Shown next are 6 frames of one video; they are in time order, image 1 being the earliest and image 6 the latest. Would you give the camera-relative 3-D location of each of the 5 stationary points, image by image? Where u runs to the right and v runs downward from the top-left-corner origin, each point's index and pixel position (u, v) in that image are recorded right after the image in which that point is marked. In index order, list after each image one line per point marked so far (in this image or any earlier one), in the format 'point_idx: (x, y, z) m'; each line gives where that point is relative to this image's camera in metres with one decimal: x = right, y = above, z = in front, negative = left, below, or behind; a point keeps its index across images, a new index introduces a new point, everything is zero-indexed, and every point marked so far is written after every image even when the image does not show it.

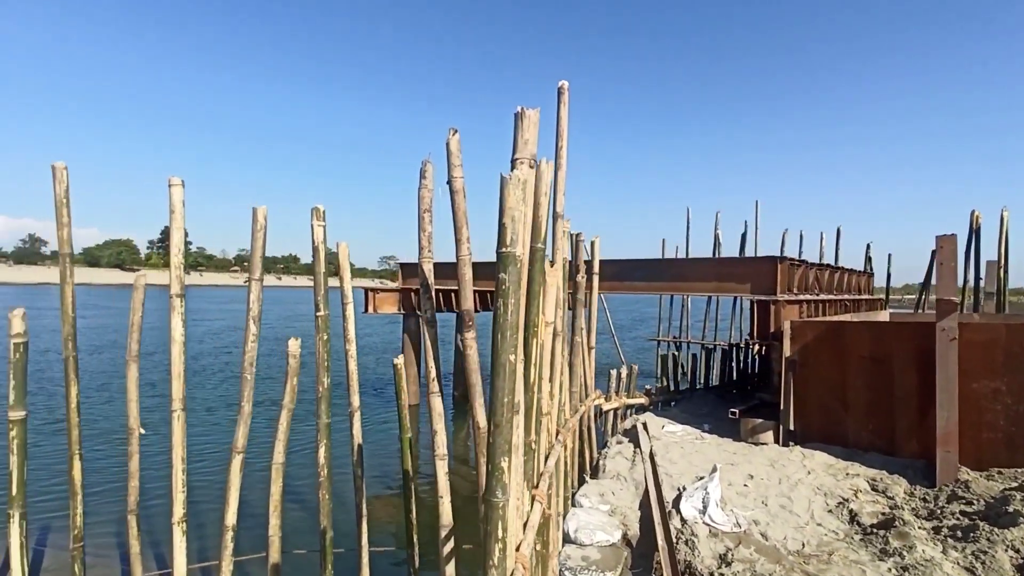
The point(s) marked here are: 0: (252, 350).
0: (-3.1, -0.8, +7.3) m
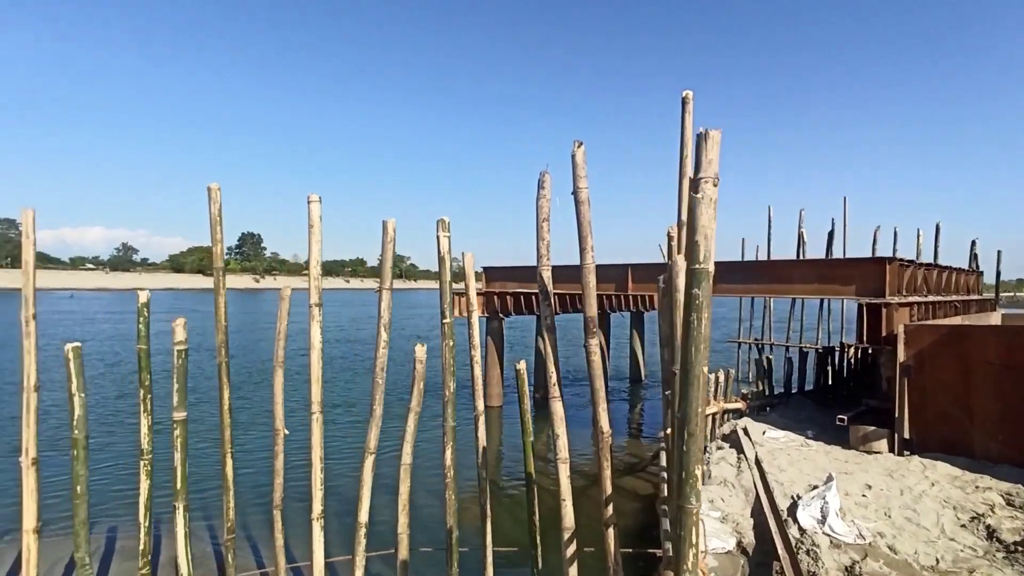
0: (-1.6, -0.9, +7.7) m
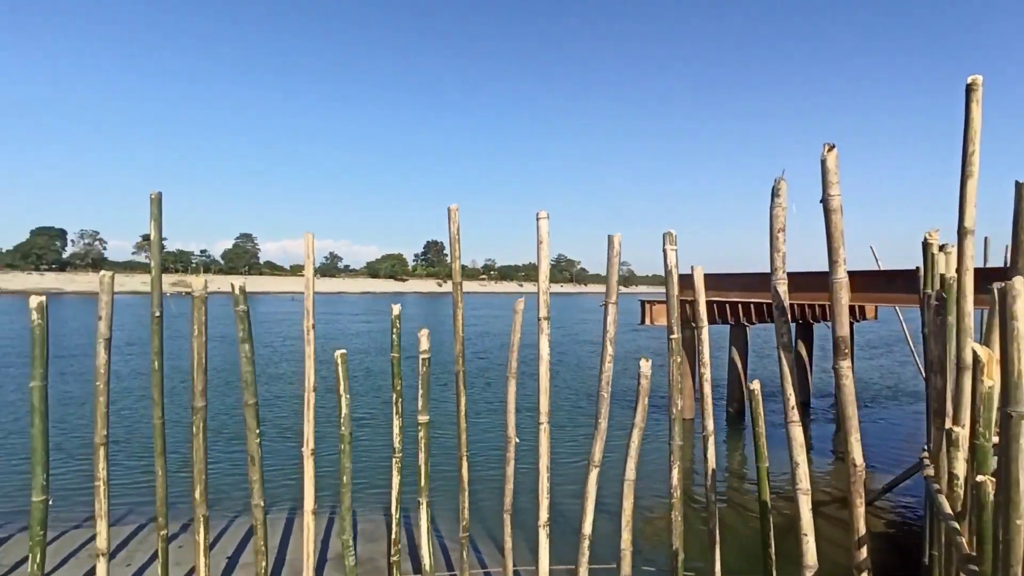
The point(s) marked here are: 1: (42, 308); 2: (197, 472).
0: (+1.2, -1.0, +7.7) m
1: (-5.8, -0.3, +7.5) m
2: (-3.9, -2.3, +7.5) m
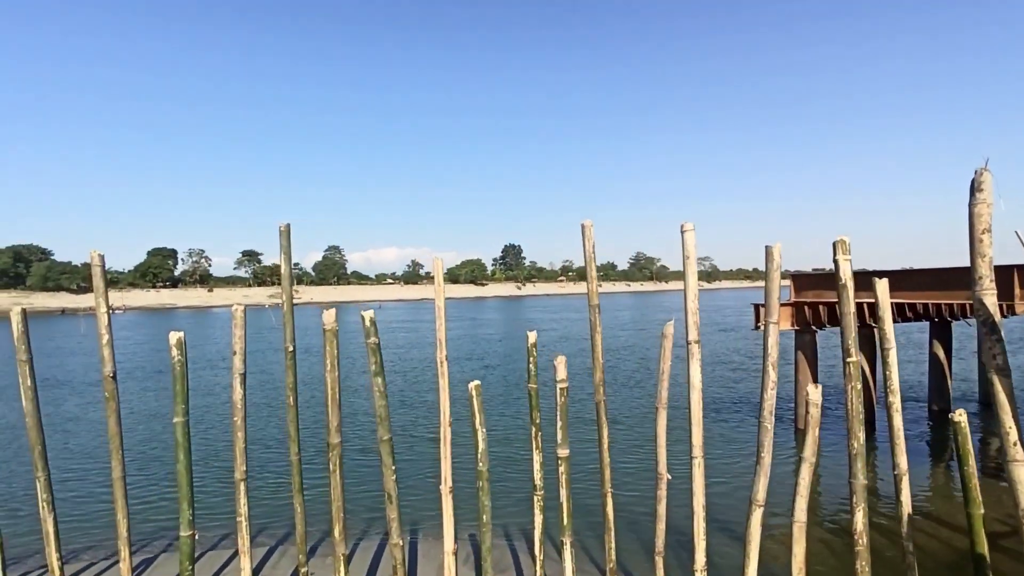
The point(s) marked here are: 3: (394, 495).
0: (+2.9, -1.2, +6.8) m
1: (-4.1, -0.7, +7.5) m
2: (-2.1, -2.7, +7.3) m
3: (-1.4, -2.5, +7.2) m
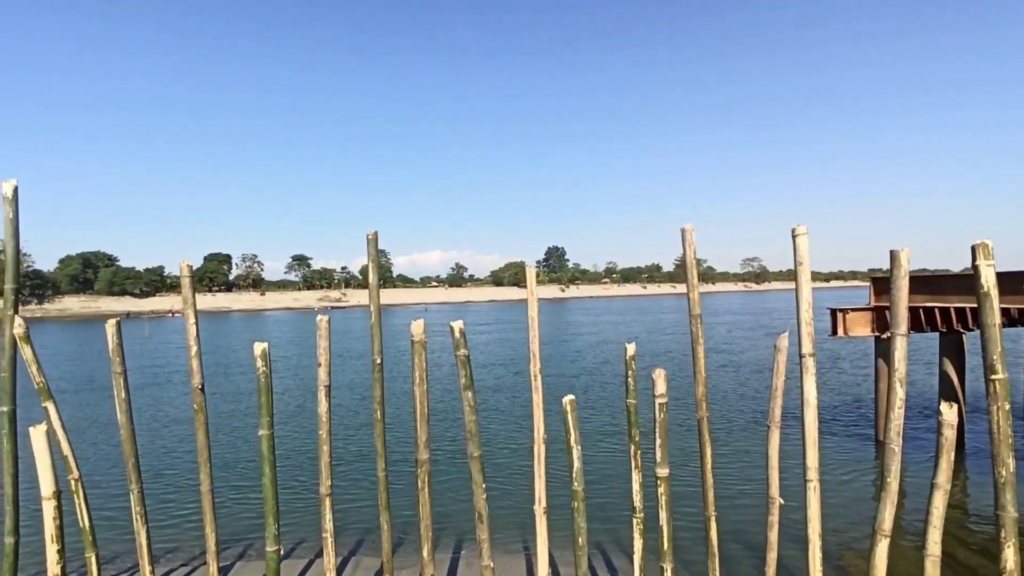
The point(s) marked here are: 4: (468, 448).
0: (+4.0, -1.3, +6.2) m
1: (-3.0, -0.8, +7.4) m
2: (-1.0, -2.8, +7.0) m
3: (-0.3, -2.6, +6.9) m
4: (-0.5, -1.8, +6.8) m
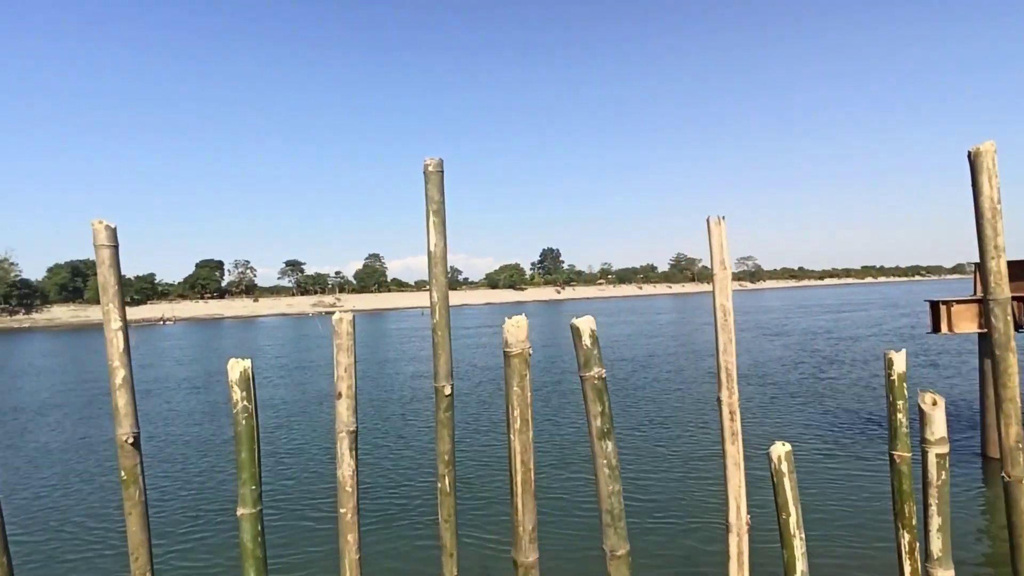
0: (+5.1, -1.1, +3.2) m
1: (-1.9, -0.7, +4.4) m
2: (+0.1, -2.6, +4.0) m
3: (+0.8, -2.4, +3.9) m
4: (+0.6, -1.6, +3.8) m
